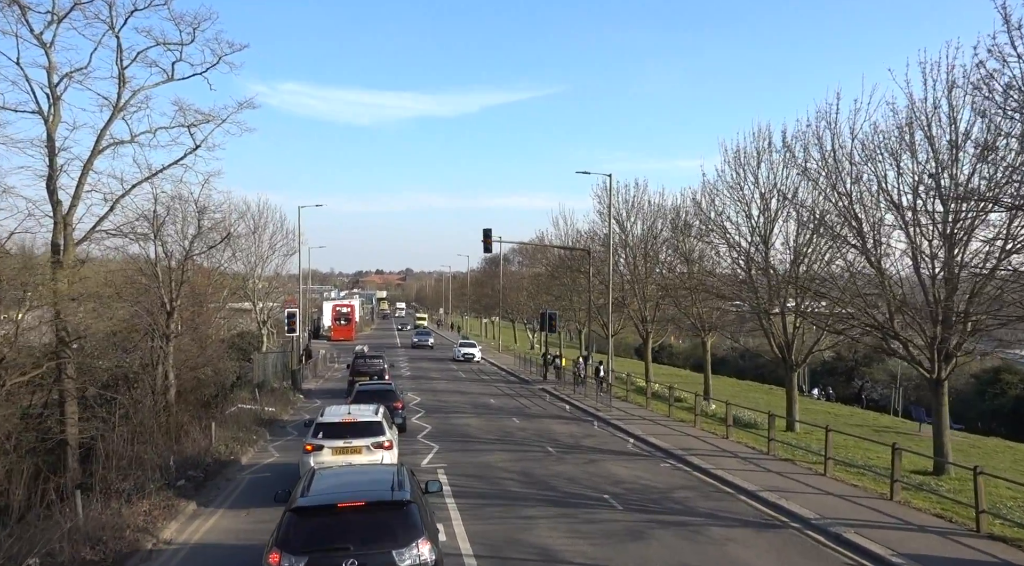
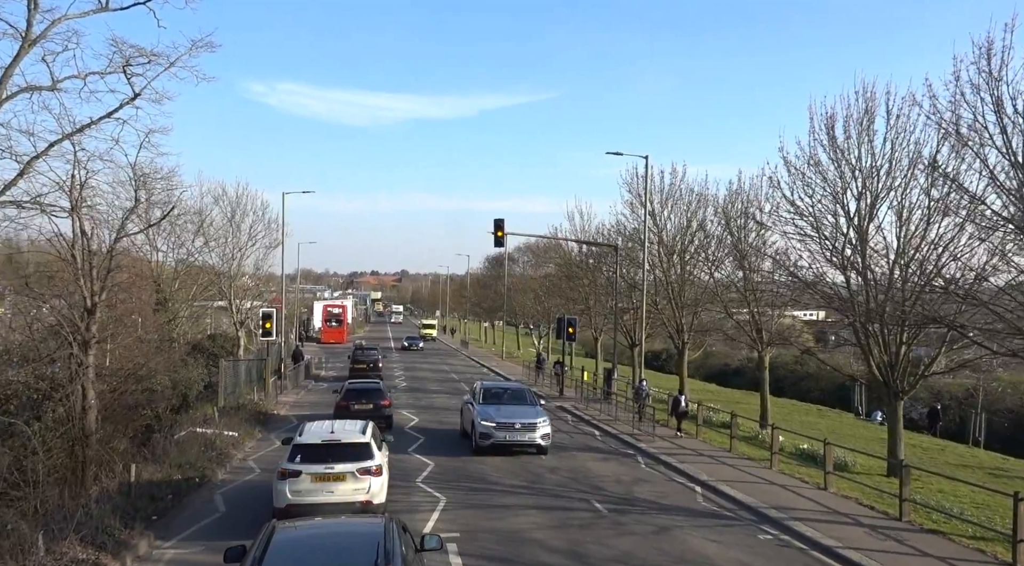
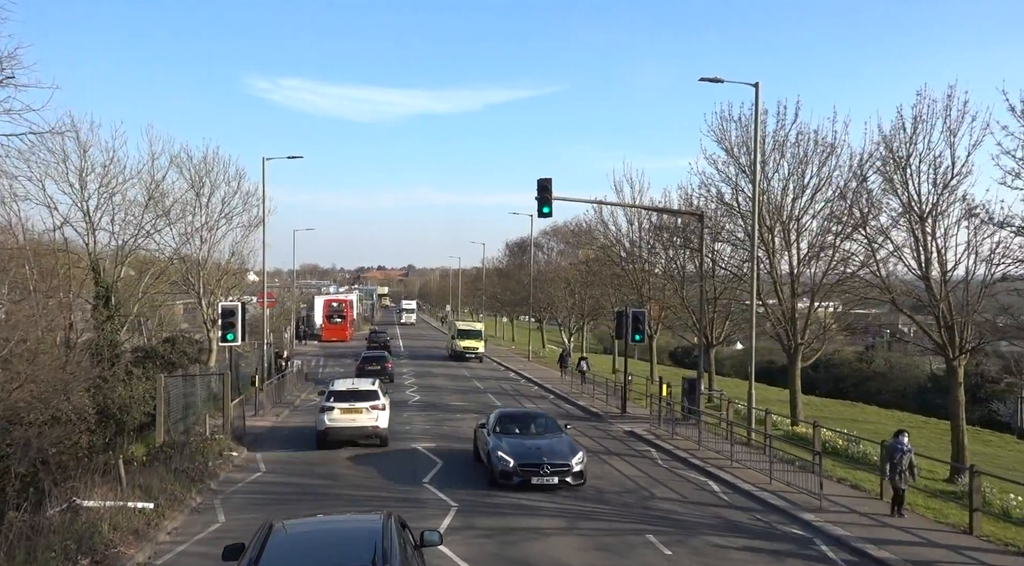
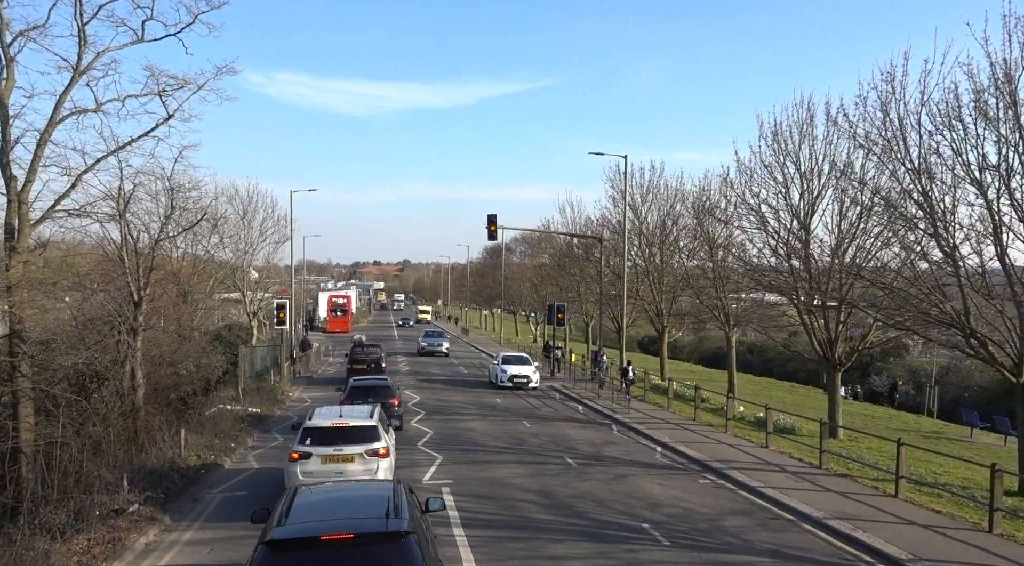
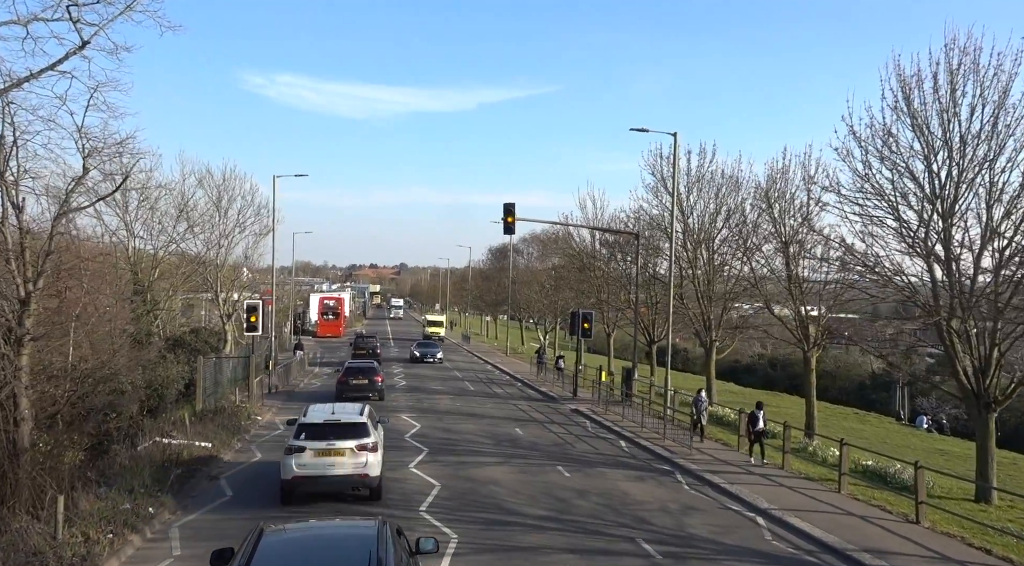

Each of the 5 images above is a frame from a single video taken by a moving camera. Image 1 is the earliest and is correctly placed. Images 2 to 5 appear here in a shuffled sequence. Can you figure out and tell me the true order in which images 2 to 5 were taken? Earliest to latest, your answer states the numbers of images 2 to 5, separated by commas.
4, 2, 5, 3
